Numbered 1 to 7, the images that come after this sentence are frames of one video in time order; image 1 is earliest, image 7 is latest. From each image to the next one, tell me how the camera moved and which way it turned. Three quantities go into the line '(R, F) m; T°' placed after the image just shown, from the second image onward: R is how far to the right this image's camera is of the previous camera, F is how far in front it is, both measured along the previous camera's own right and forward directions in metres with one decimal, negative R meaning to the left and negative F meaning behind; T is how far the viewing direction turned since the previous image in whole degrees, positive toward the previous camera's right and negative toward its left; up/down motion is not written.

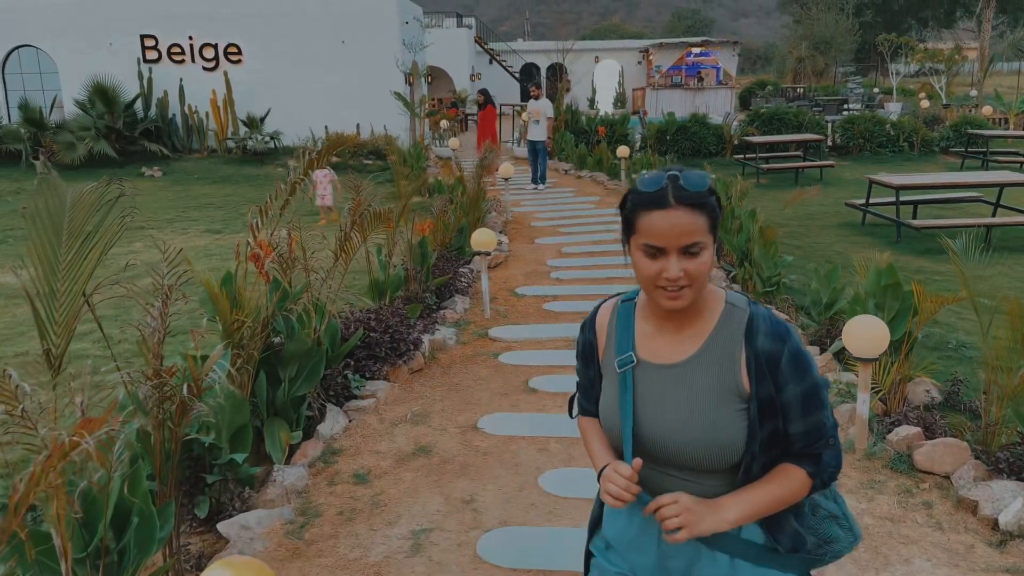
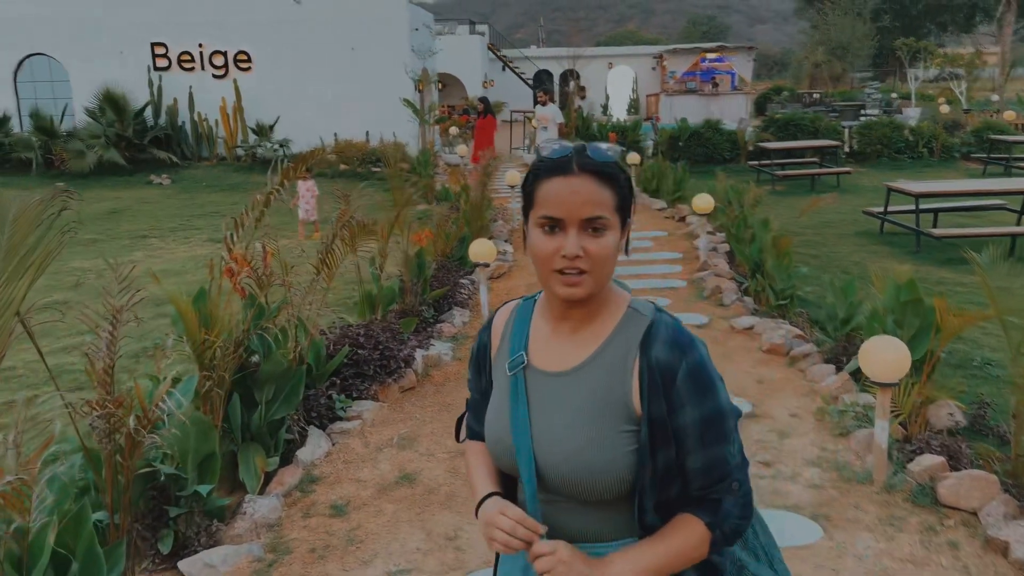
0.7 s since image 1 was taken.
(+0.1, +0.2) m; -1°
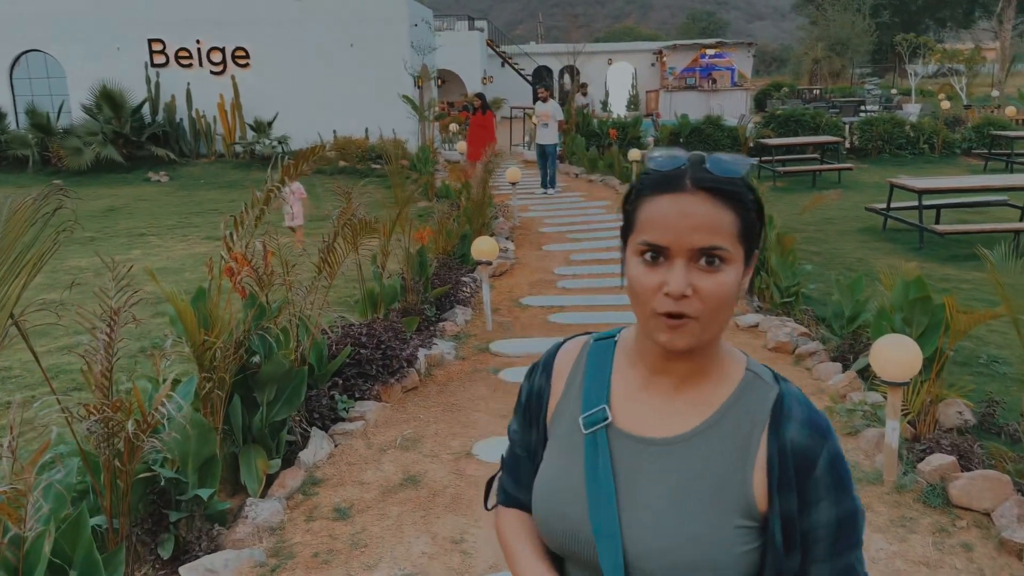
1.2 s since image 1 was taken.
(0.0, 0.0) m; 0°
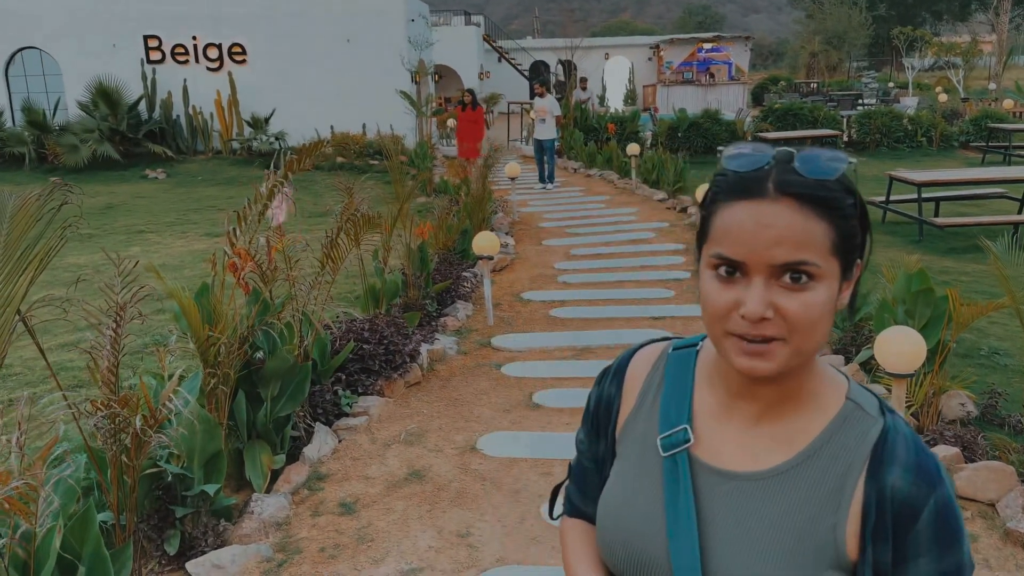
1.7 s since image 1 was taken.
(0.0, 0.0) m; 0°
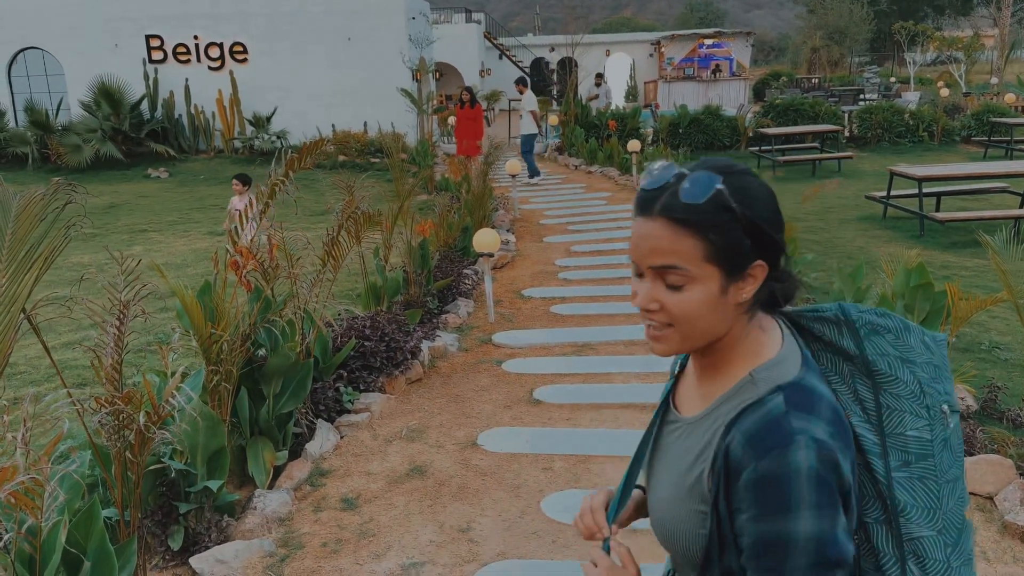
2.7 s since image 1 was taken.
(0.0, 0.0) m; 0°
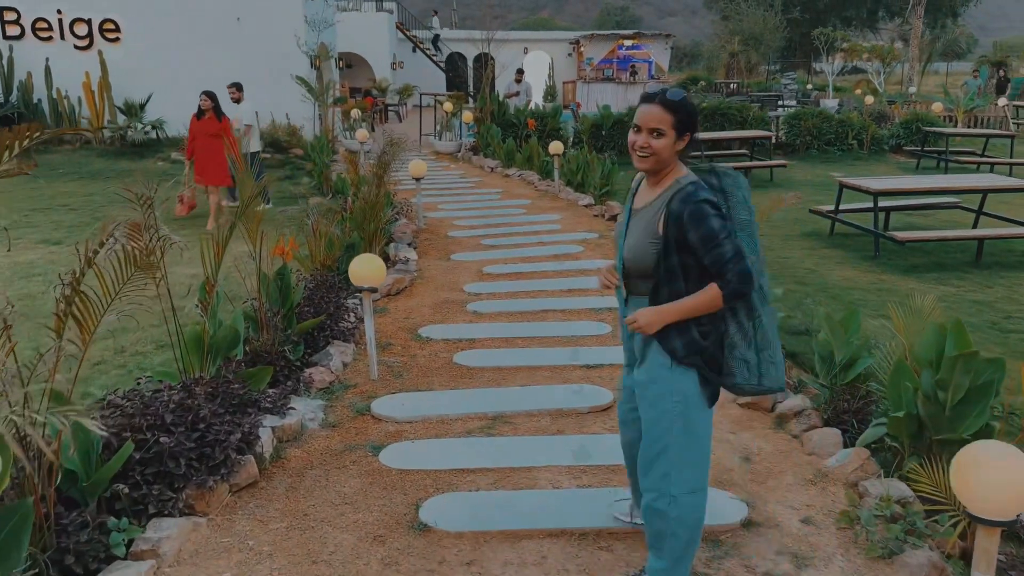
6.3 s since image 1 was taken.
(+0.1, +1.2) m; +6°
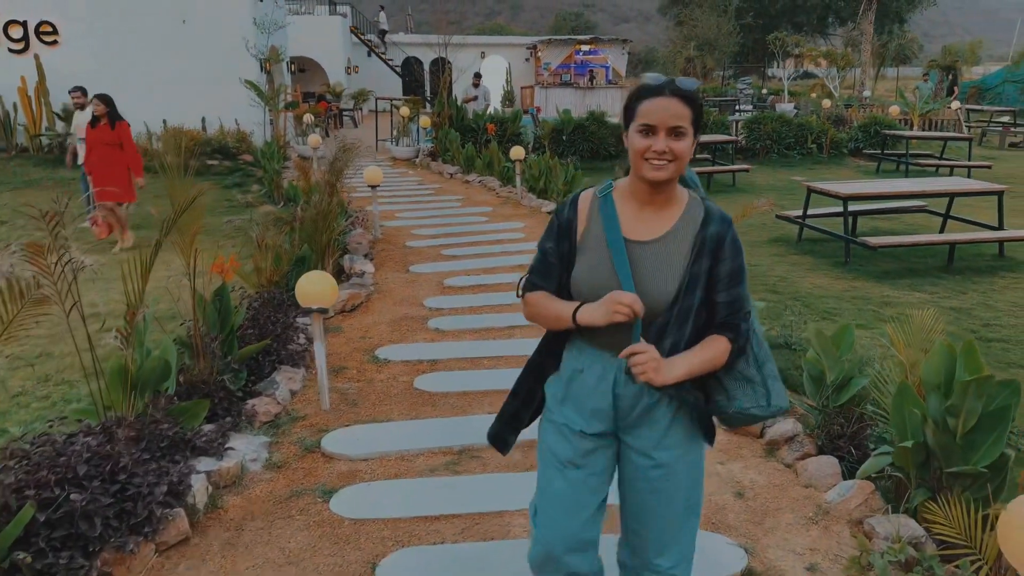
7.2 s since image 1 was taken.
(0.0, +0.3) m; +3°
